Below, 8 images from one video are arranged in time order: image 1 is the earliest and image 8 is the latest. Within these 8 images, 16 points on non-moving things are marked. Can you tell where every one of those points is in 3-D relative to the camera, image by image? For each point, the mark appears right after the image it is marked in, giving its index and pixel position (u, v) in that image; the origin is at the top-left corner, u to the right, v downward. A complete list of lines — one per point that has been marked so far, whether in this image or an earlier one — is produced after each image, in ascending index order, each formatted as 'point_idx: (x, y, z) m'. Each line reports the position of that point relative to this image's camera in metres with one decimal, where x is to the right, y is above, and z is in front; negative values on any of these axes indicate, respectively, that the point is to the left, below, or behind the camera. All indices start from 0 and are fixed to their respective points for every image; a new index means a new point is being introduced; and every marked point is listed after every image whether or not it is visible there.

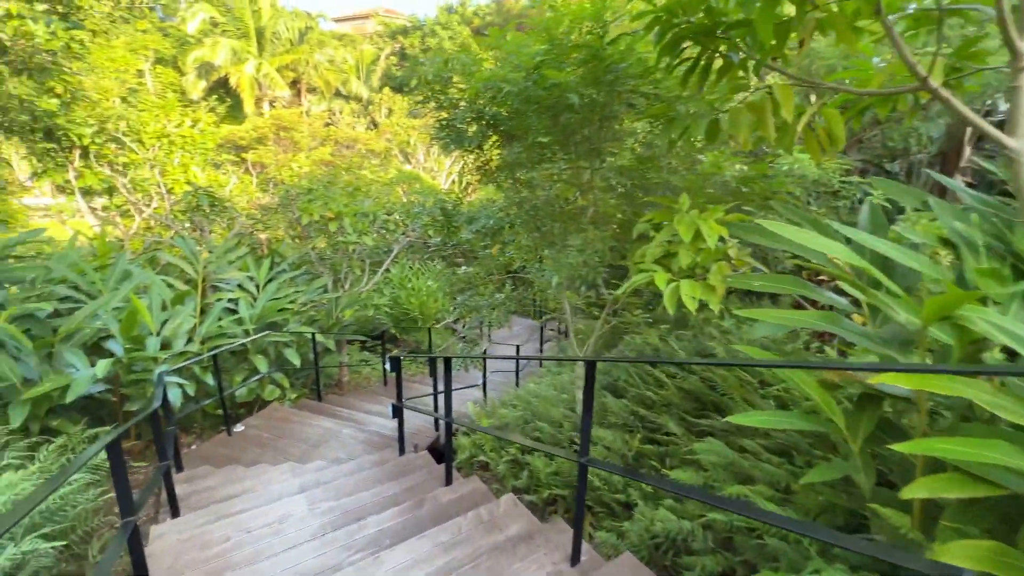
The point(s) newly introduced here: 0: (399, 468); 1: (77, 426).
0: (-0.7, -1.1, +2.8) m
1: (-2.7, -0.9, +2.9) m
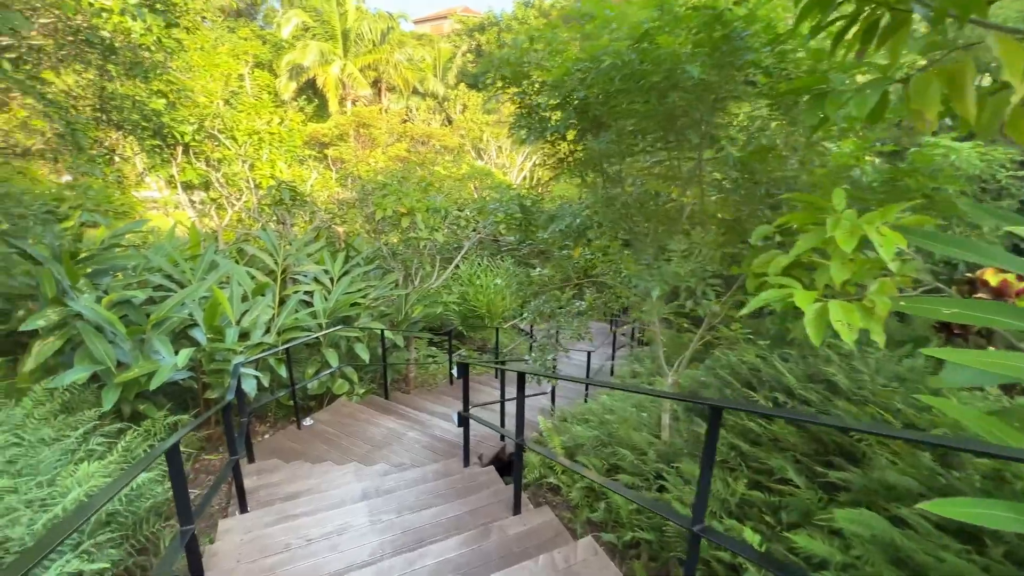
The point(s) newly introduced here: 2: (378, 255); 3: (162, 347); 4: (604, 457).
0: (-0.3, -1.1, +2.6) m
1: (-2.3, -0.8, +3.0) m
2: (-1.6, +0.4, +5.5) m
3: (-2.3, -0.4, +3.0) m
4: (+0.5, -1.0, +2.6) m
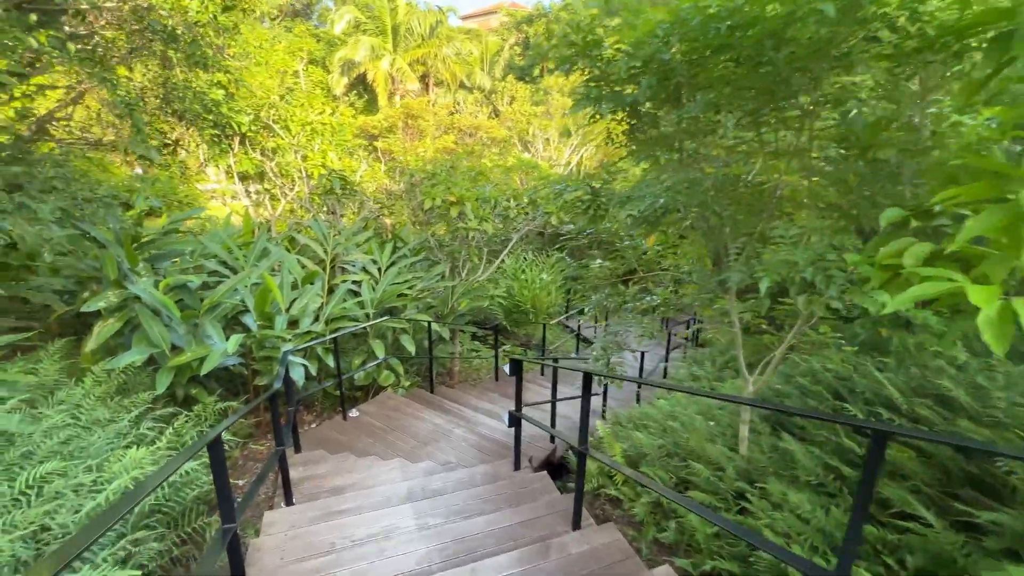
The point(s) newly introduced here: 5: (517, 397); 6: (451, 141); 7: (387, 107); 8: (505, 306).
0: (0.0, -1.1, +2.4) m
1: (-1.9, -0.7, +2.9) m
2: (-1.0, +0.5, +5.4) m
3: (-2.0, -0.3, +3.0) m
4: (+0.8, -0.9, +2.3) m
5: (0.0, -0.6, +2.7) m
6: (-1.1, +2.7, +8.3) m
7: (-2.7, +3.9, +9.8) m
8: (-0.1, -0.3, +7.4) m
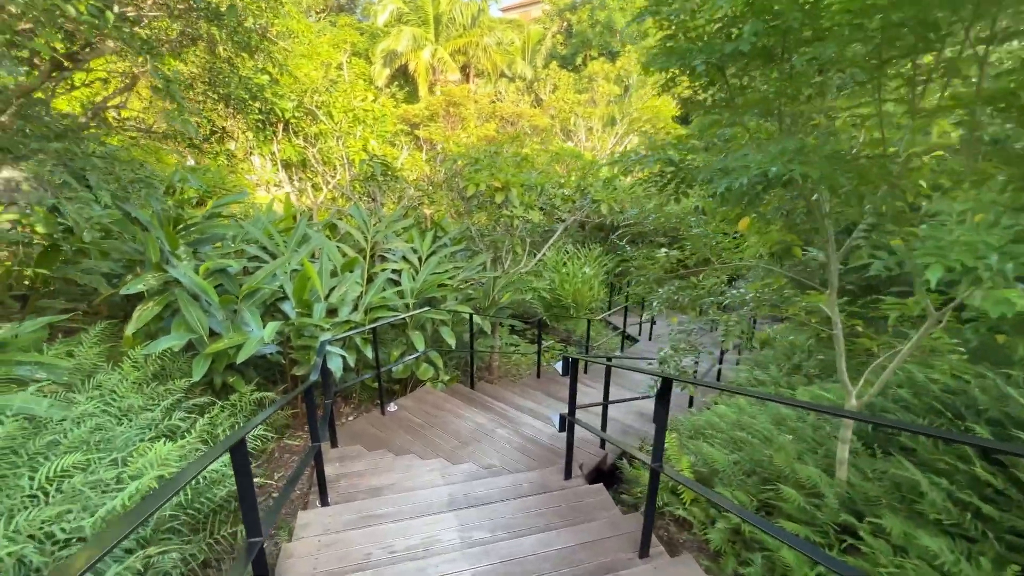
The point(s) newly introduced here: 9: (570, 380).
0: (+0.3, -1.0, +2.2) m
1: (-1.6, -0.6, +2.8) m
2: (-0.5, +0.6, +5.2) m
3: (-1.7, -0.2, +2.9) m
4: (+1.1, -0.9, +2.0) m
5: (+0.3, -0.6, +2.4) m
6: (-0.3, +2.8, +8.0) m
7: (-1.8, +4.1, +9.7) m
8: (+0.5, -0.2, +7.1) m
9: (+0.3, -0.5, +2.4) m
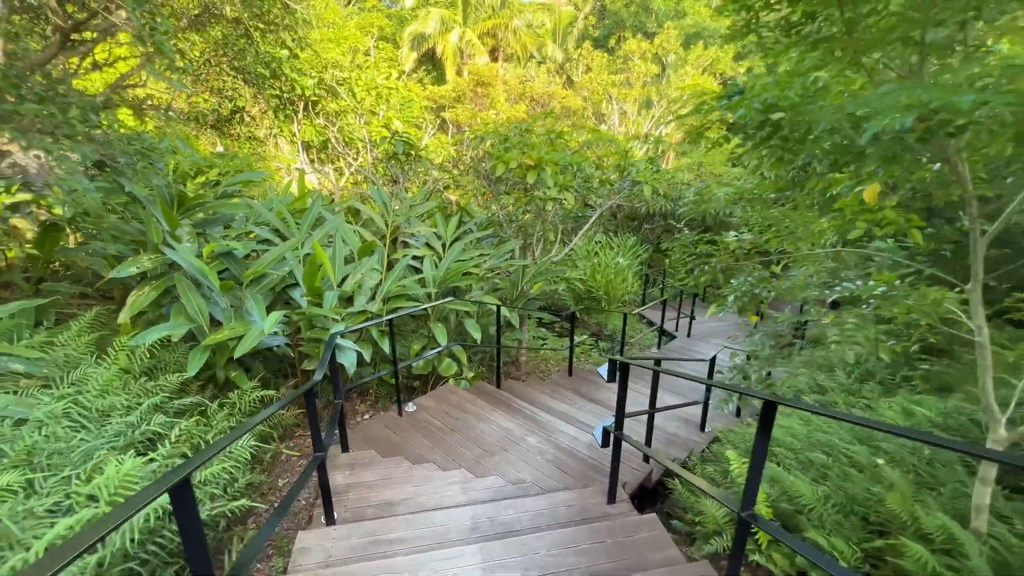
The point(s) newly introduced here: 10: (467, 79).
0: (+0.4, -1.0, +1.8) m
1: (-1.5, -0.5, +2.5) m
2: (-0.2, +0.7, +4.8) m
3: (-1.5, -0.1, +2.6) m
4: (+1.2, -0.9, +1.6) m
5: (+0.5, -0.5, +2.0) m
6: (+0.2, +3.0, +7.6) m
7: (-1.1, +4.3, +9.3) m
8: (+0.9, -0.1, +6.7) m
9: (+0.5, -0.4, +2.0) m
10: (-0.9, +4.3, +9.3) m
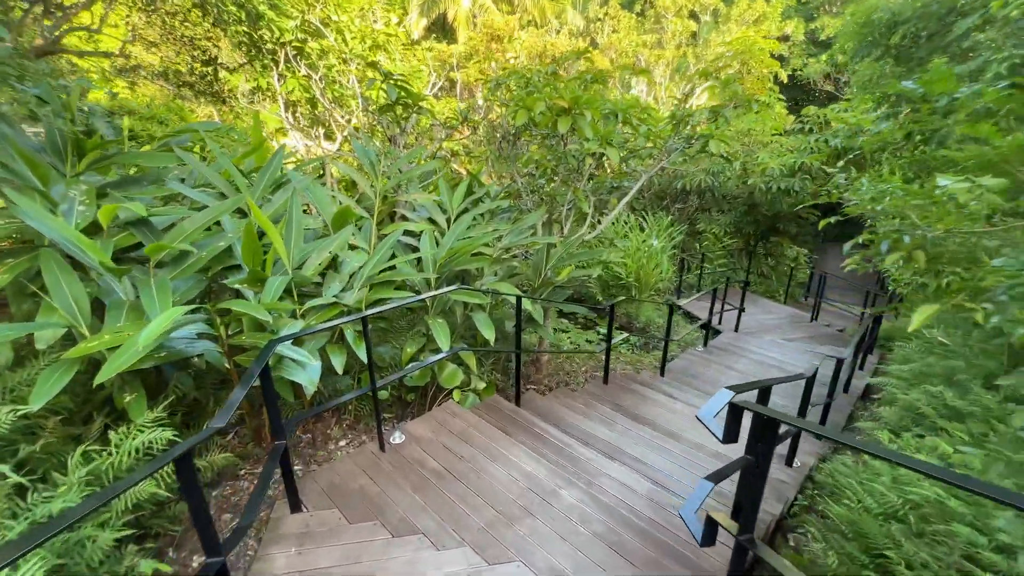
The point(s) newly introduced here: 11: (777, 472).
0: (+0.5, -1.0, +0.9) m
1: (-1.3, -0.5, +1.7) m
2: (0.0, +0.9, +3.9) m
3: (-1.3, 0.0, +1.7) m
4: (+1.3, -0.9, +0.7) m
5: (+0.6, -0.5, +1.1) m
6: (+0.5, +3.2, +6.6) m
7: (-0.8, +4.6, +8.3) m
8: (+1.2, +0.1, +5.8) m
9: (+0.6, -0.4, +1.1) m
10: (-0.6, +4.6, +8.3) m
11: (+1.5, -1.1, +2.6) m
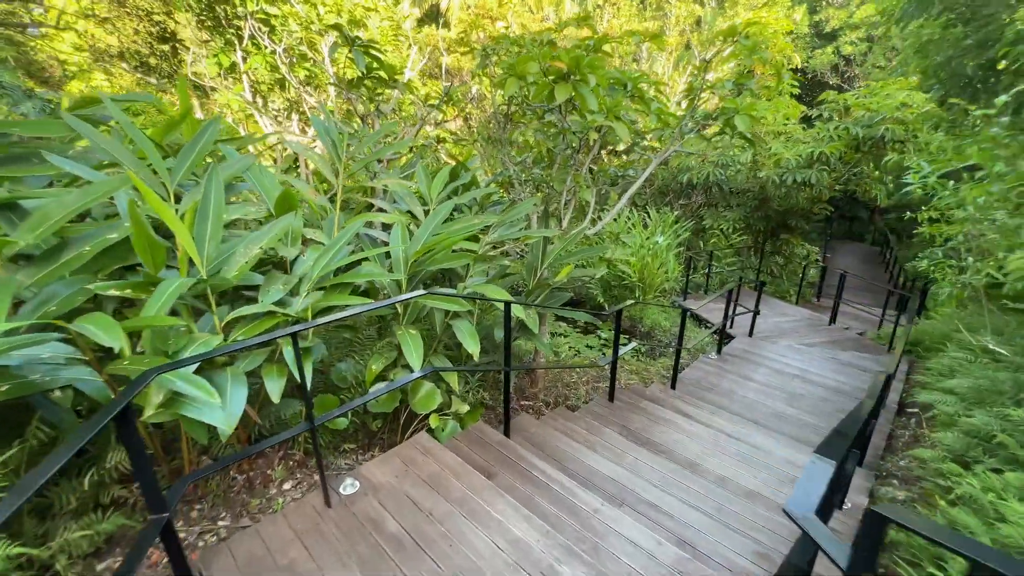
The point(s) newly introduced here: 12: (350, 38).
0: (+0.4, -1.0, +0.4) m
1: (-1.4, -0.5, +1.2) m
2: (-0.1, +0.8, +3.4) m
3: (-1.4, -0.1, +1.2) m
4: (+1.2, -0.9, +0.2) m
5: (+0.5, -0.5, +0.6) m
6: (+0.4, +3.2, +6.1) m
7: (-0.9, +4.6, +7.8) m
8: (+1.1, +0.1, +5.3) m
9: (+0.5, -0.4, +0.6) m
10: (-0.7, +4.5, +7.8) m
11: (+1.5, -1.1, +2.1) m
12: (-1.1, +1.7, +3.1) m
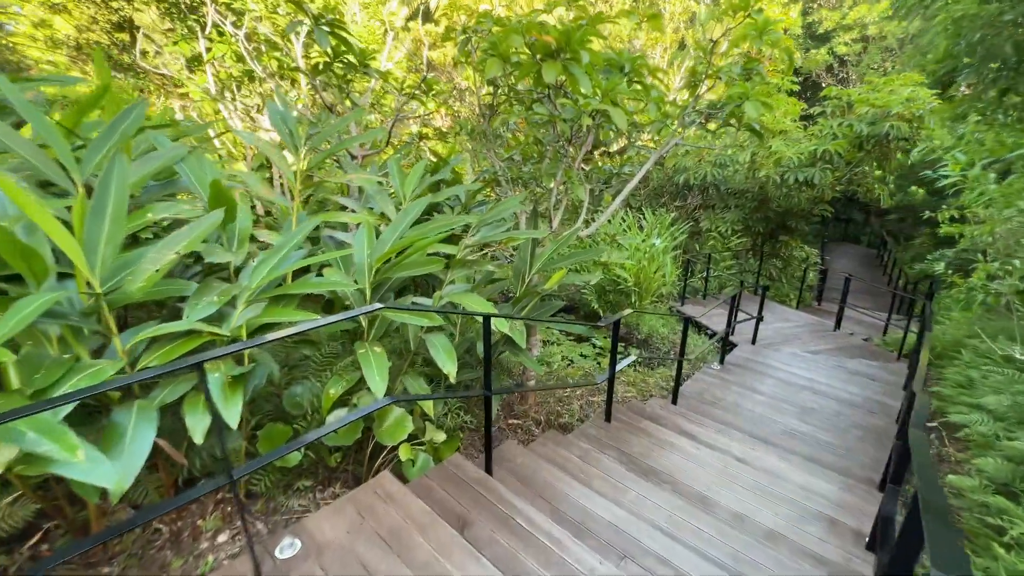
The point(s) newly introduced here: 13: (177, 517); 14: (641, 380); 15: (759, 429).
0: (+0.4, -1.0, +0.1) m
1: (-1.5, -0.5, +0.9) m
2: (-0.2, +0.8, +3.1) m
3: (-1.5, -0.1, +0.9) m
4: (+1.2, -0.9, -0.1) m
5: (+0.5, -0.5, +0.3) m
6: (+0.2, +3.1, +5.8) m
7: (-1.1, +4.5, +7.5) m
8: (+1.0, +0.1, +5.0) m
9: (+0.5, -0.4, +0.3) m
10: (-0.9, +4.4, +7.5) m
11: (+1.4, -1.1, +1.8) m
12: (-1.2, +1.7, +2.8) m
13: (-1.2, -0.9, +1.7) m
14: (+1.1, -0.8, +4.0) m
15: (+1.8, -1.0, +3.3) m
